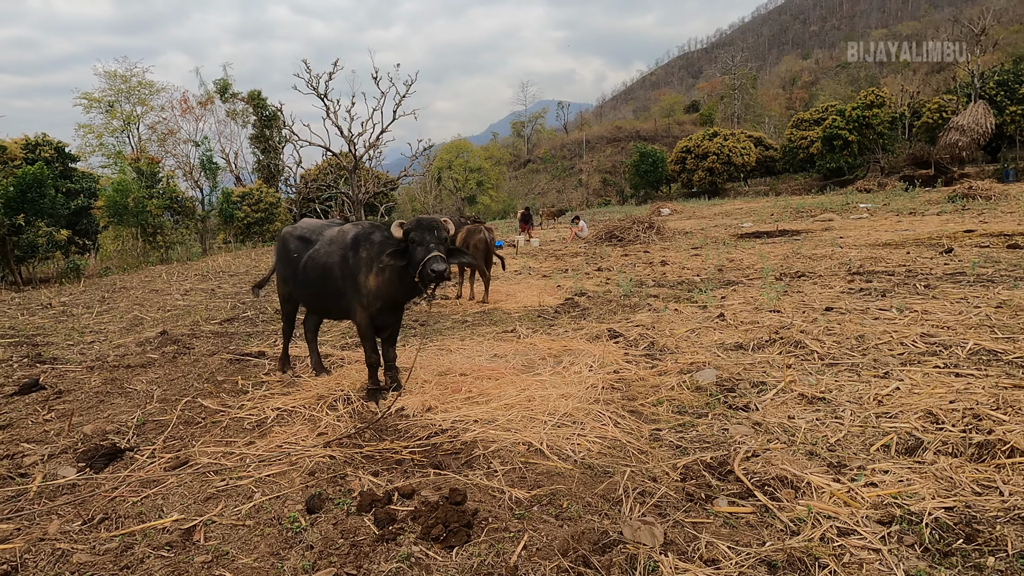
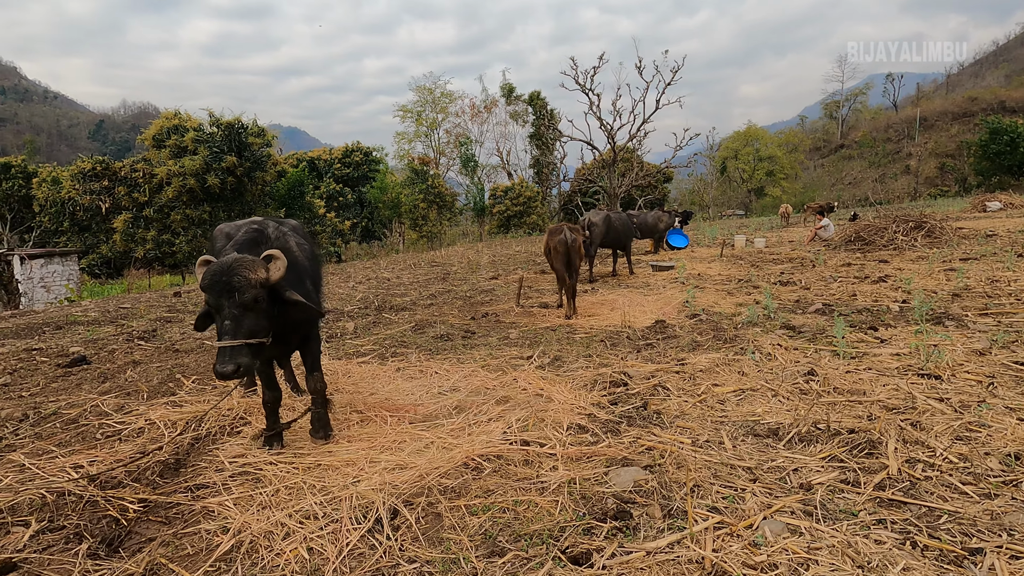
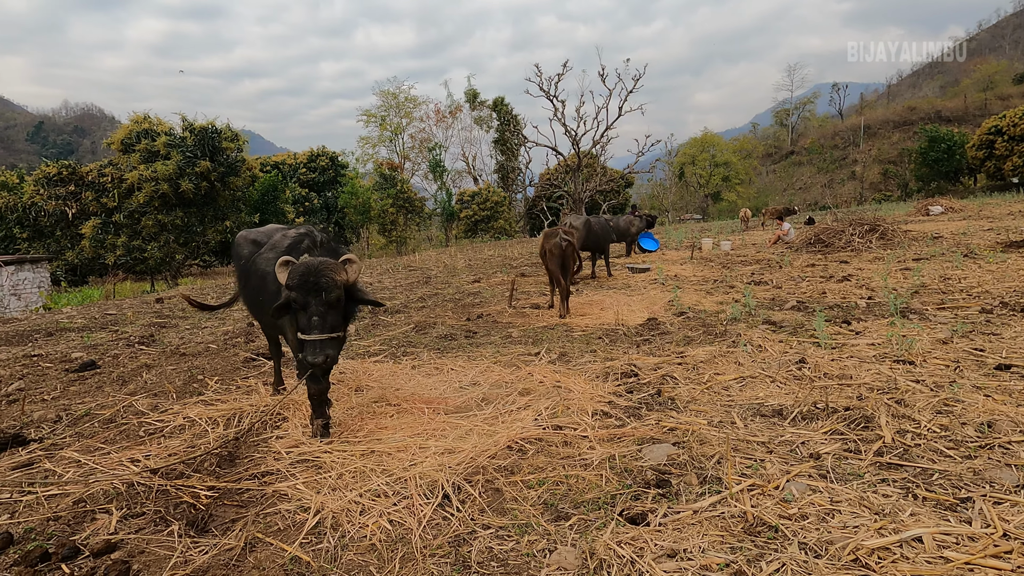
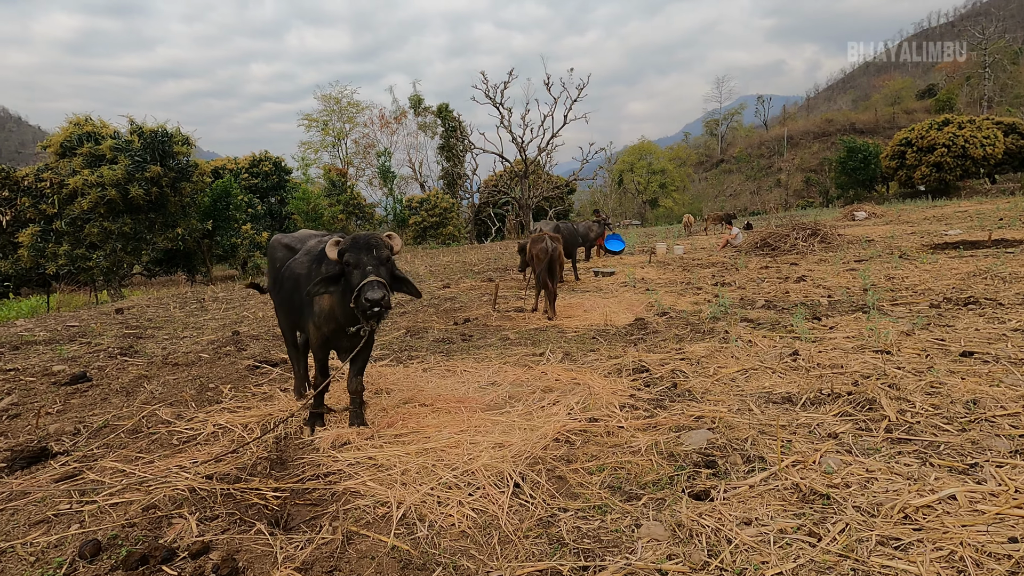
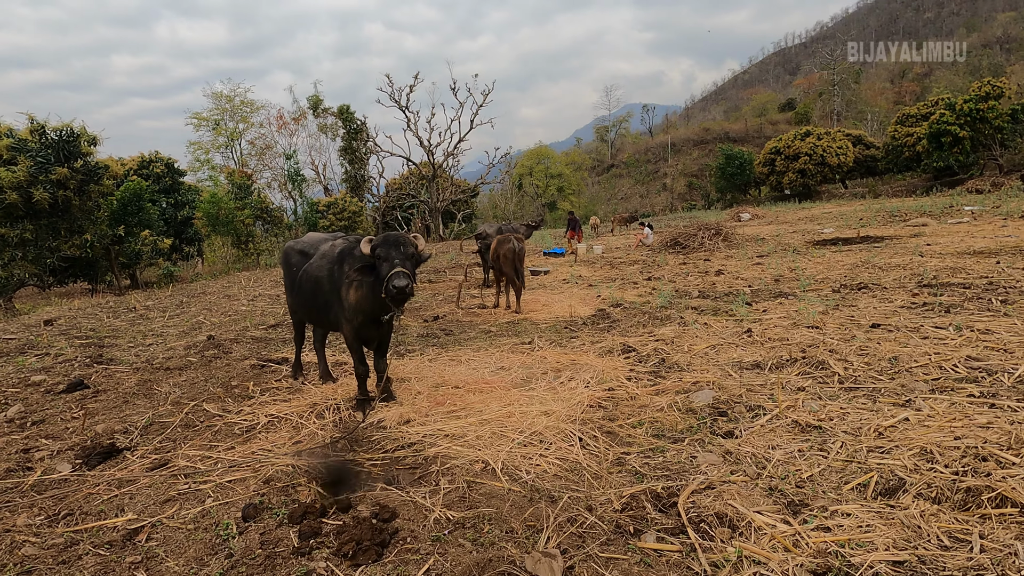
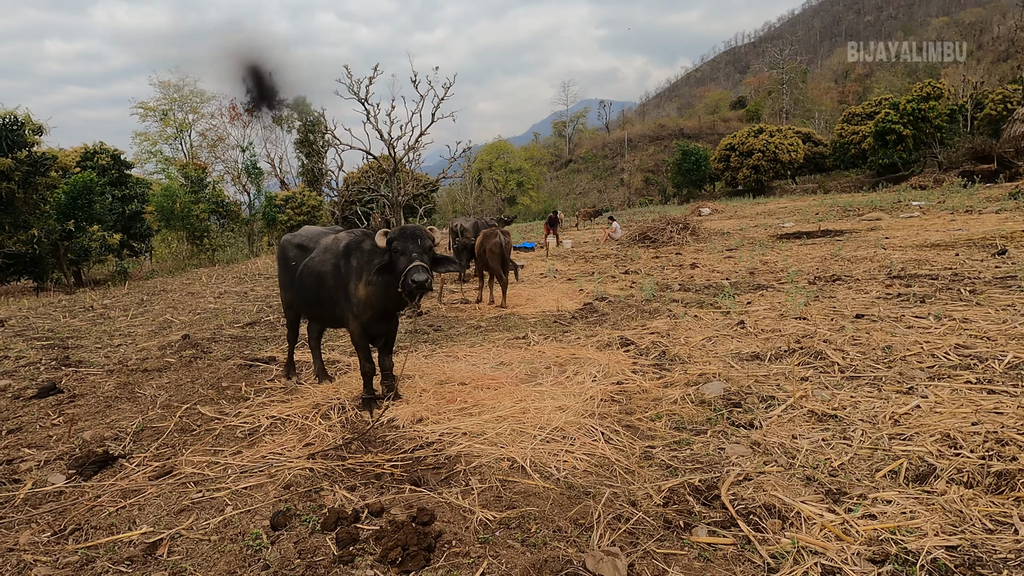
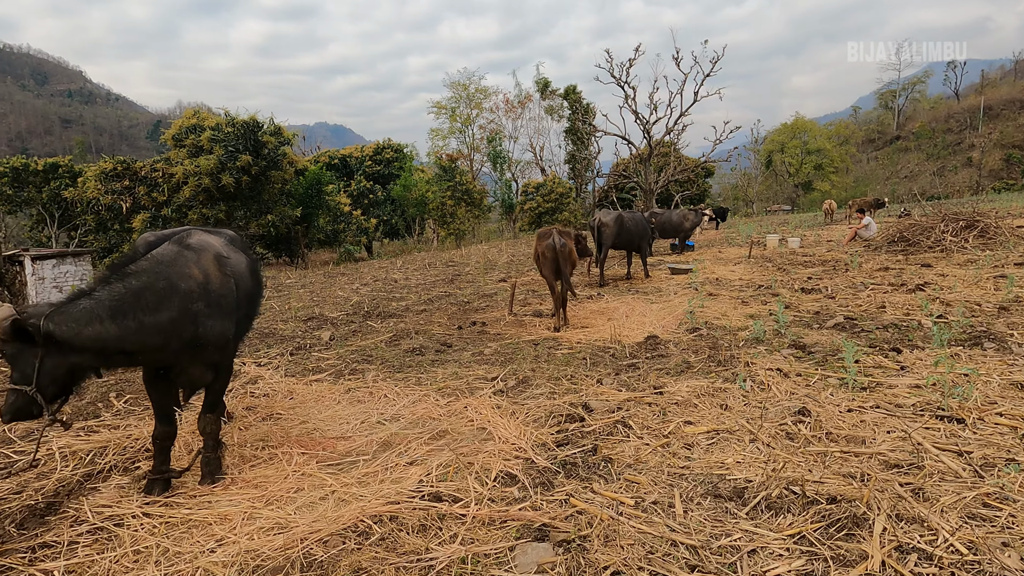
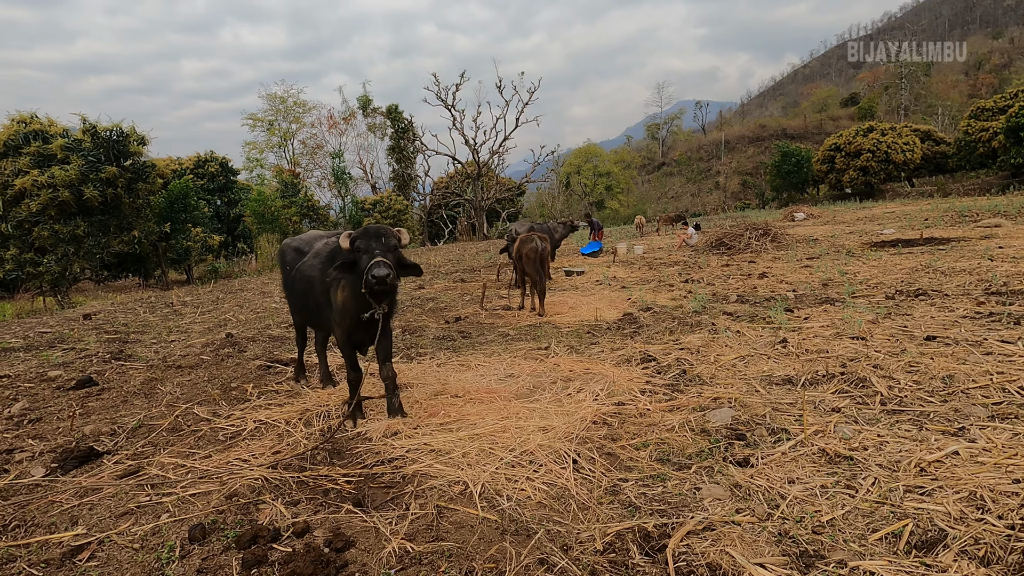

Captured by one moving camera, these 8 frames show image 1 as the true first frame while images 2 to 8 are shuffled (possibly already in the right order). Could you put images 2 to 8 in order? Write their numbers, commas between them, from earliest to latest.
6, 5, 8, 4, 3, 2, 7
